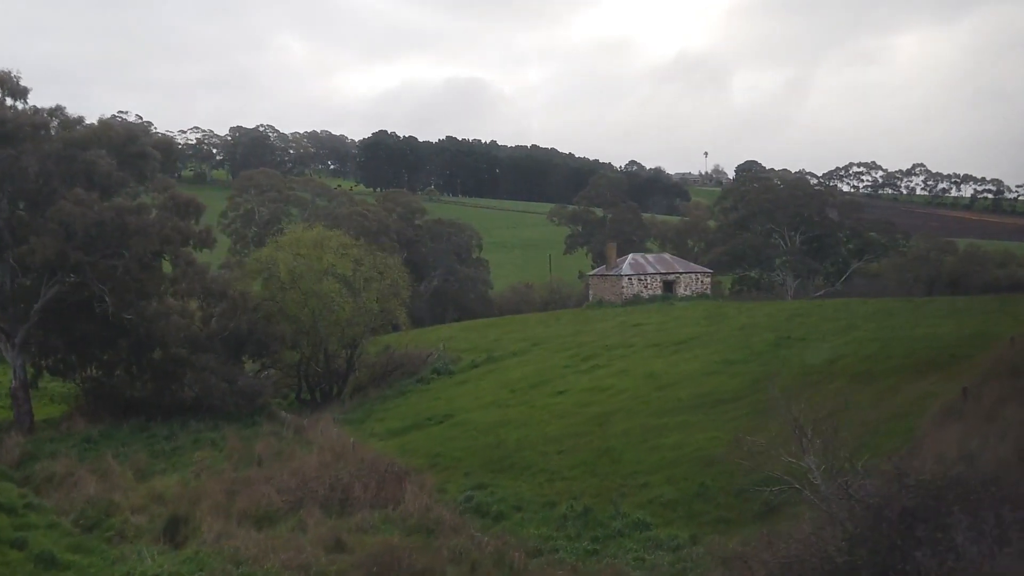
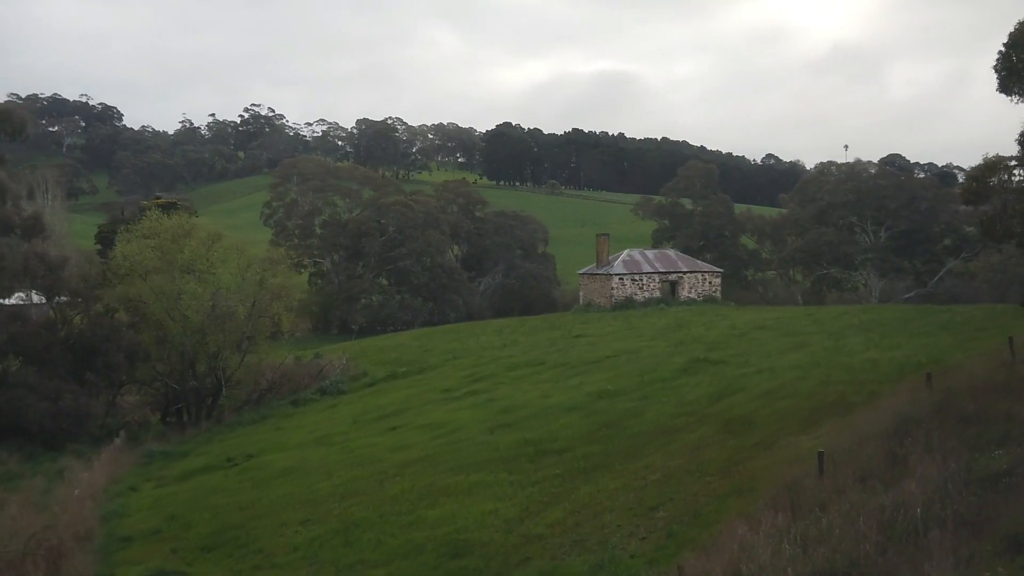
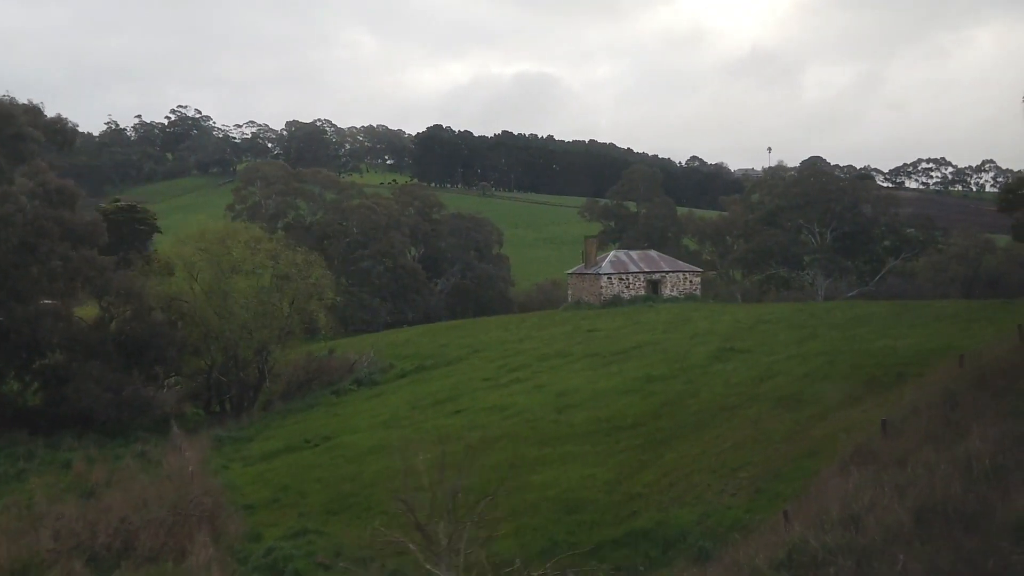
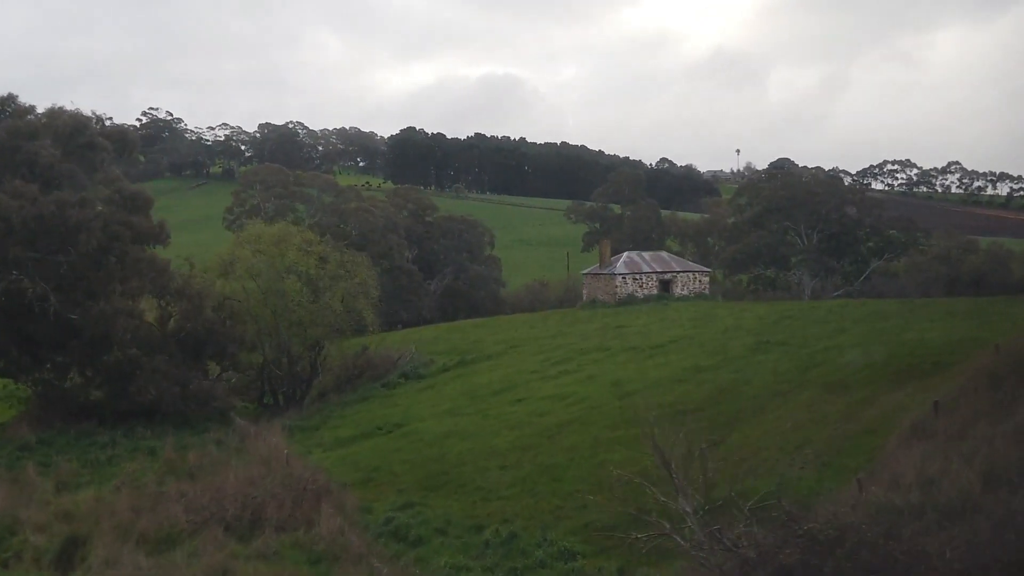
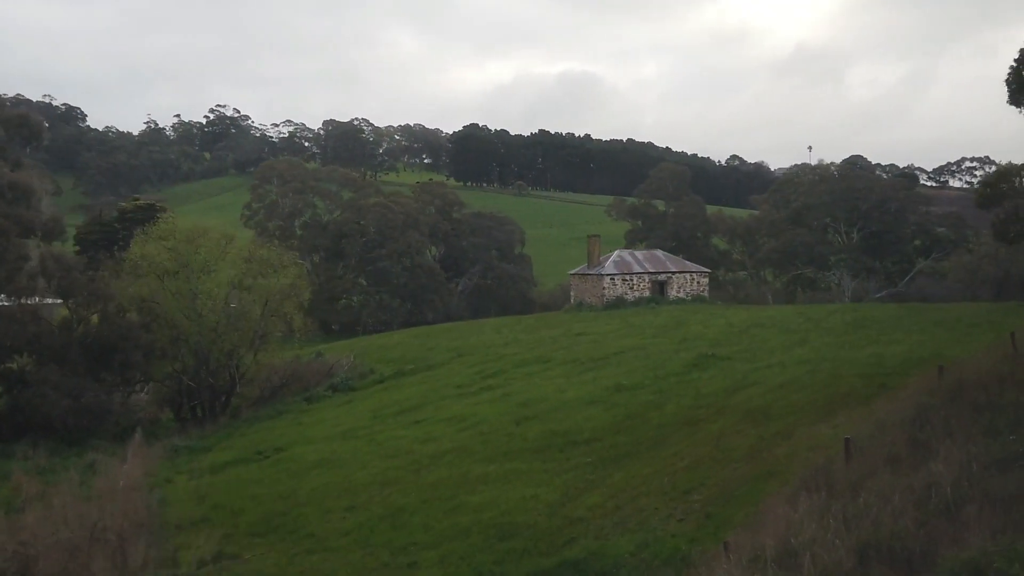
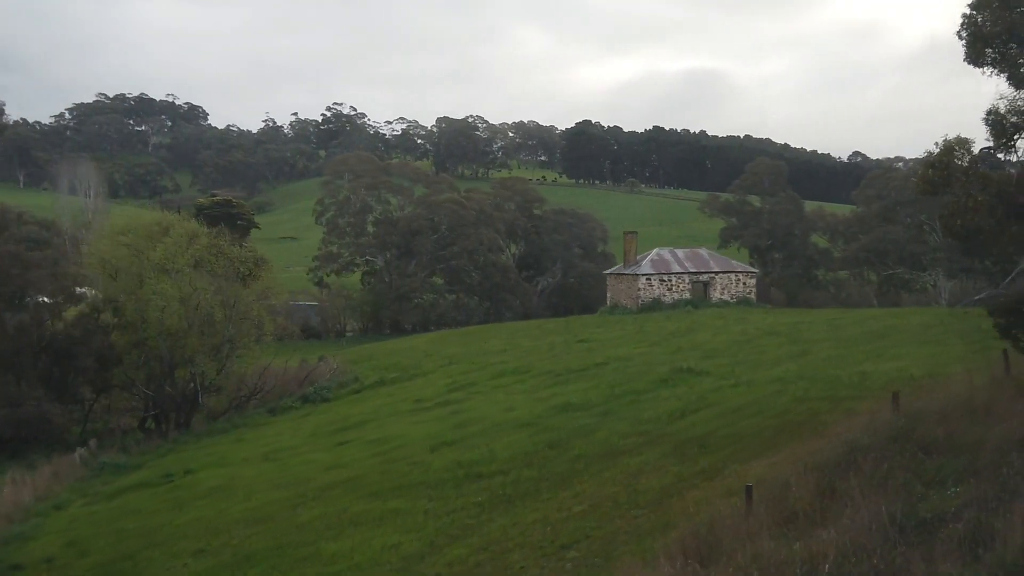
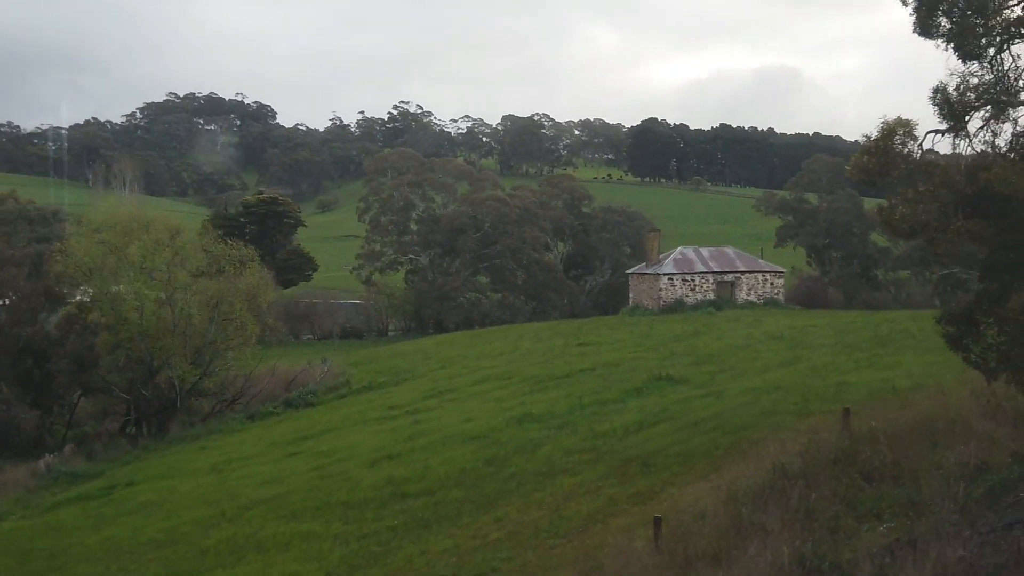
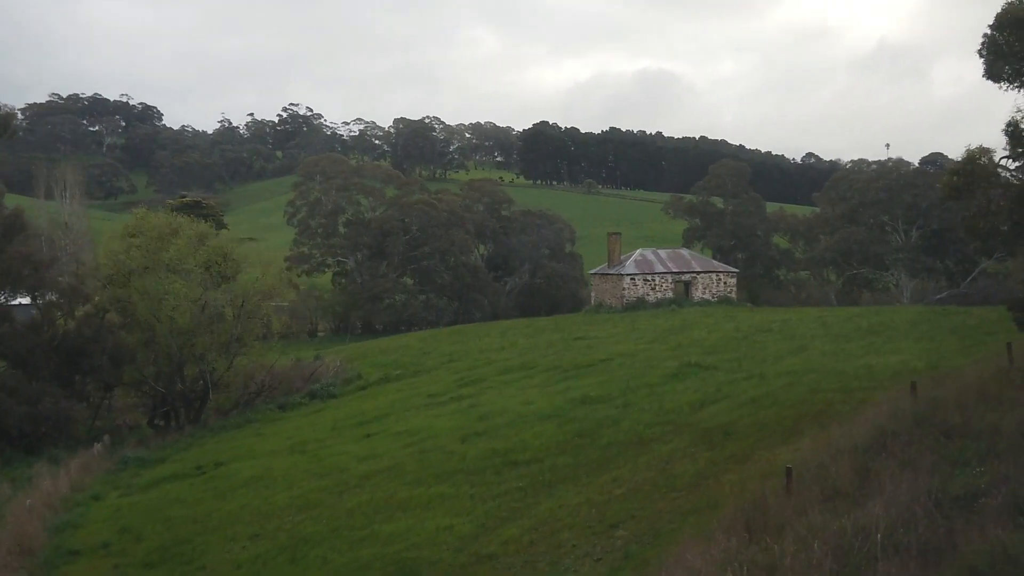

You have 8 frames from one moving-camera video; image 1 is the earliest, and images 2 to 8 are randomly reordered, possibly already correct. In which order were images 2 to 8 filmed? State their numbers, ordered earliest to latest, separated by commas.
4, 3, 5, 2, 8, 6, 7
